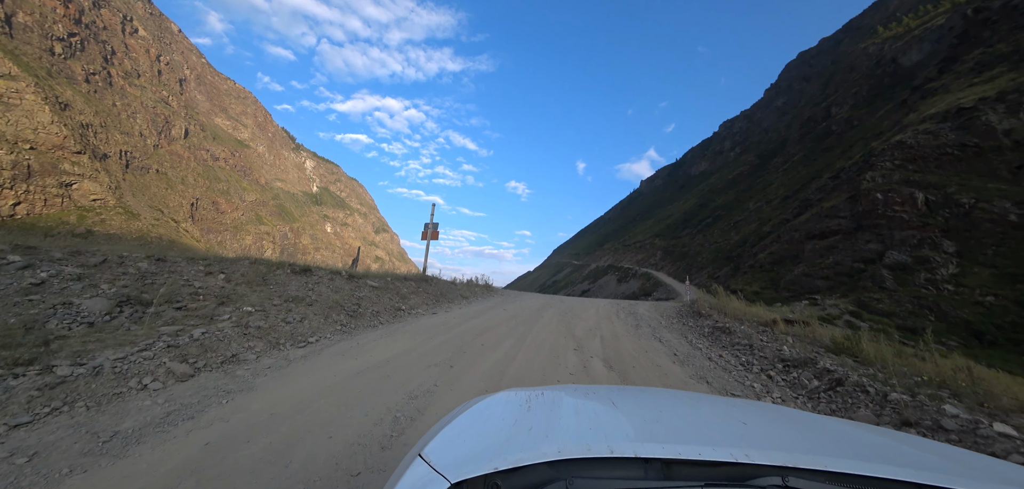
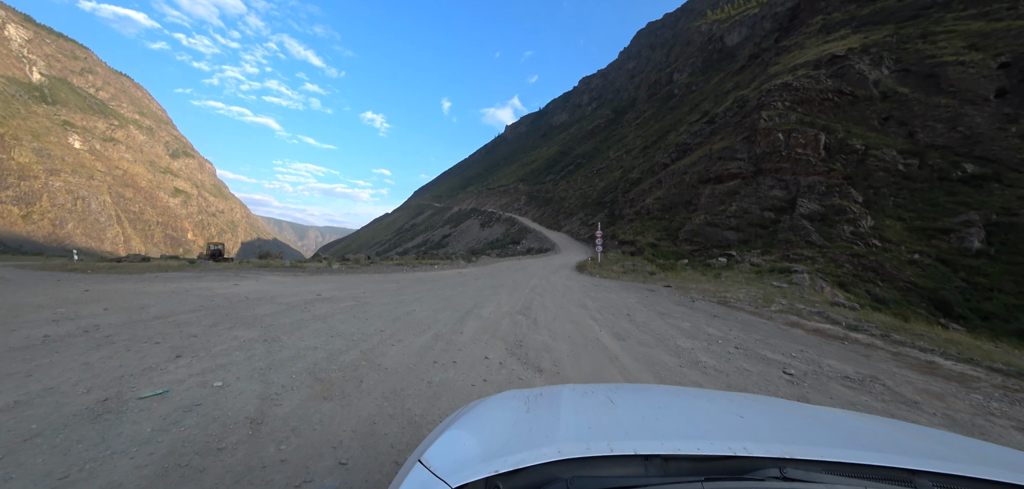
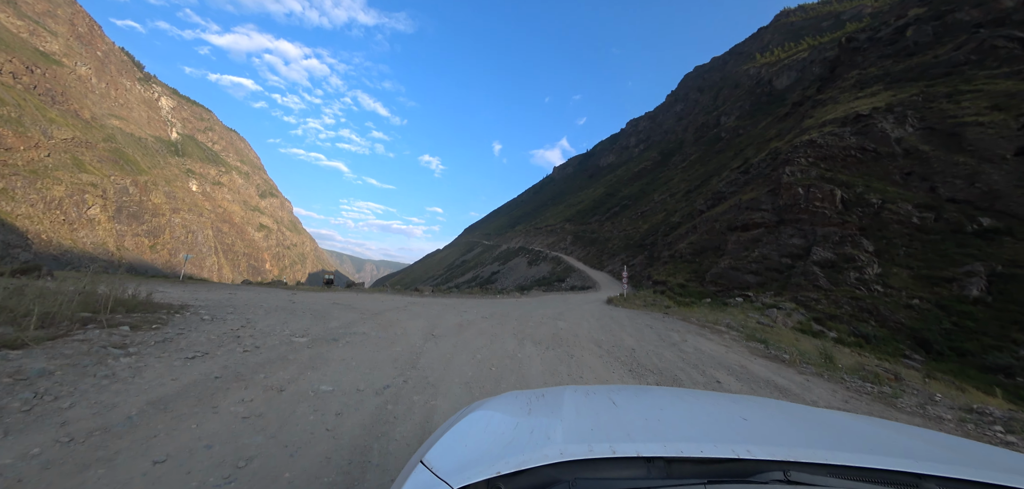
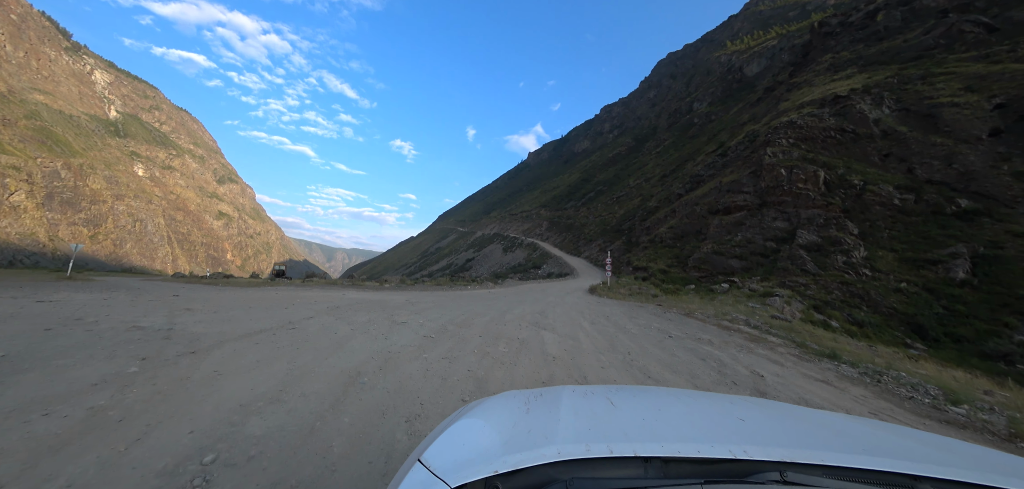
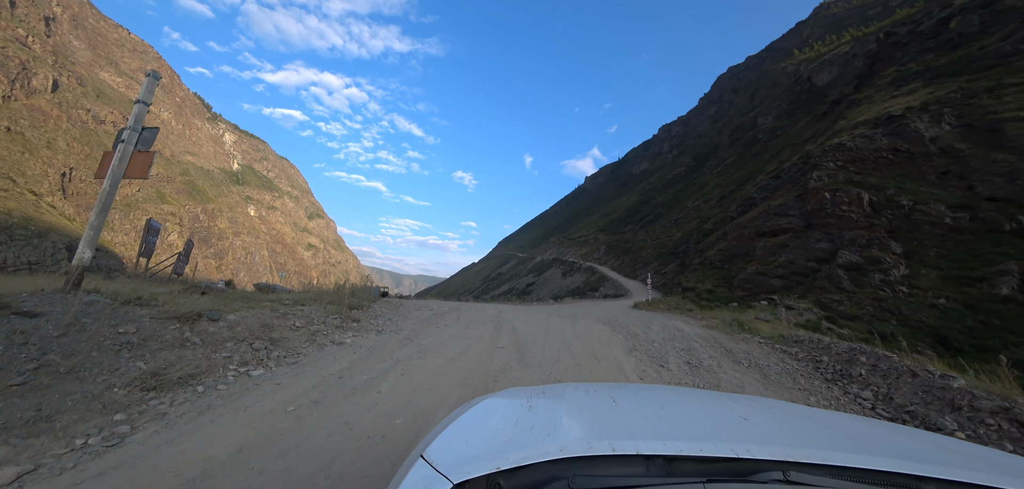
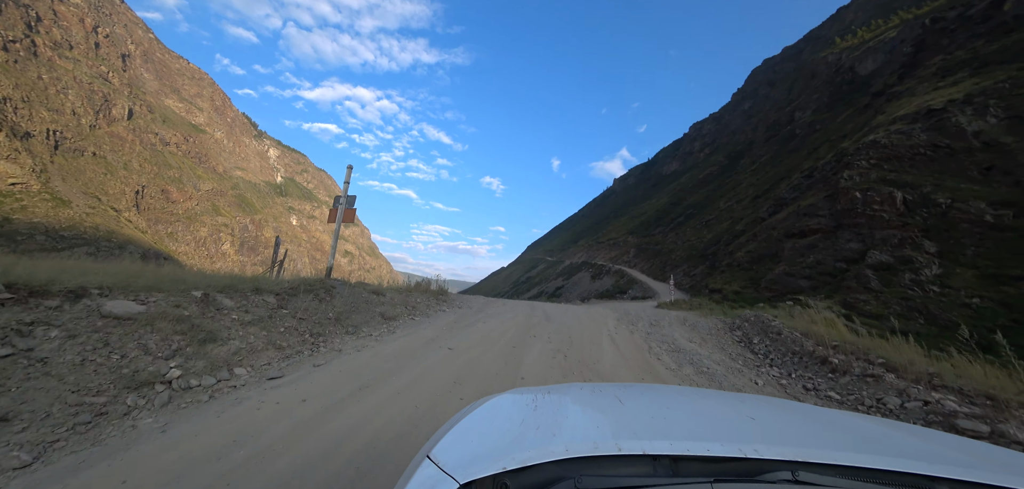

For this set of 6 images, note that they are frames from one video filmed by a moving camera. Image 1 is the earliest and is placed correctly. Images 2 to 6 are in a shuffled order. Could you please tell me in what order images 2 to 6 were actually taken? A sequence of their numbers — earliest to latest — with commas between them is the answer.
6, 5, 3, 4, 2
